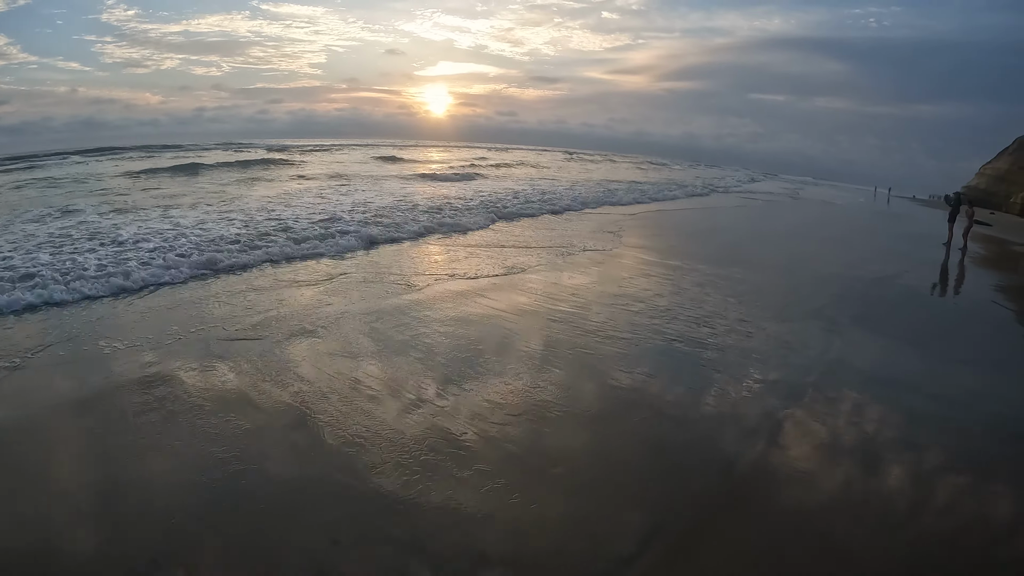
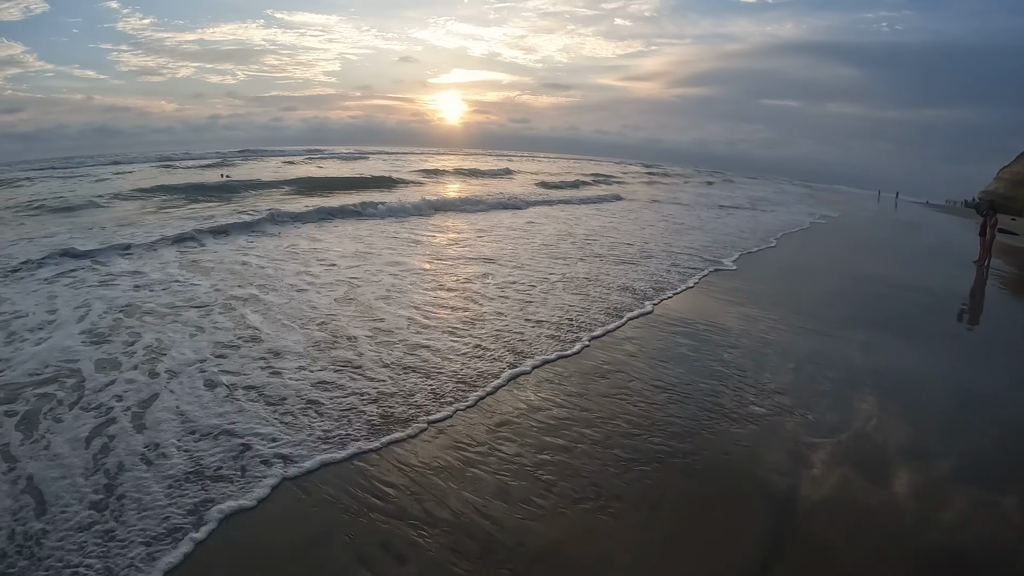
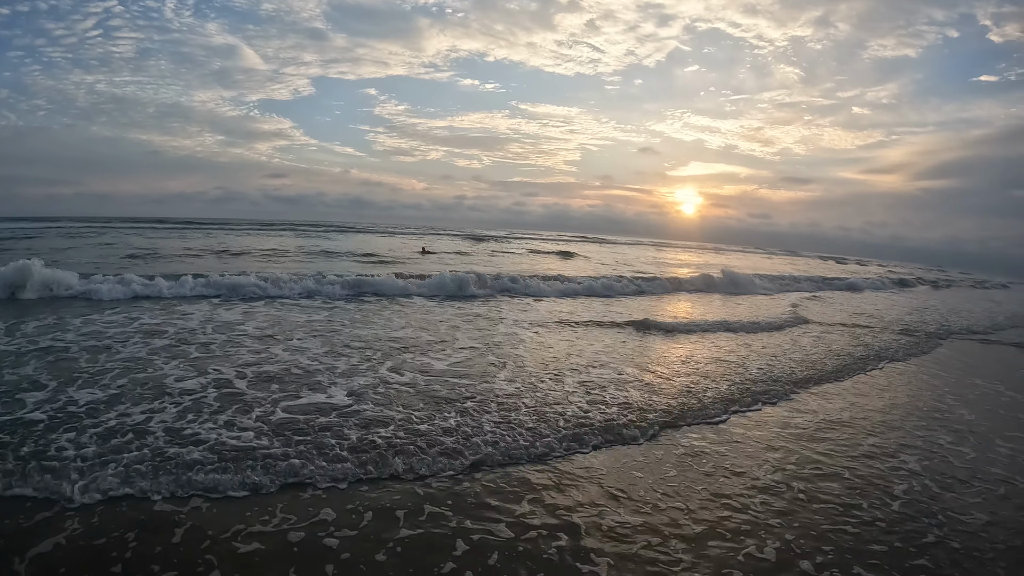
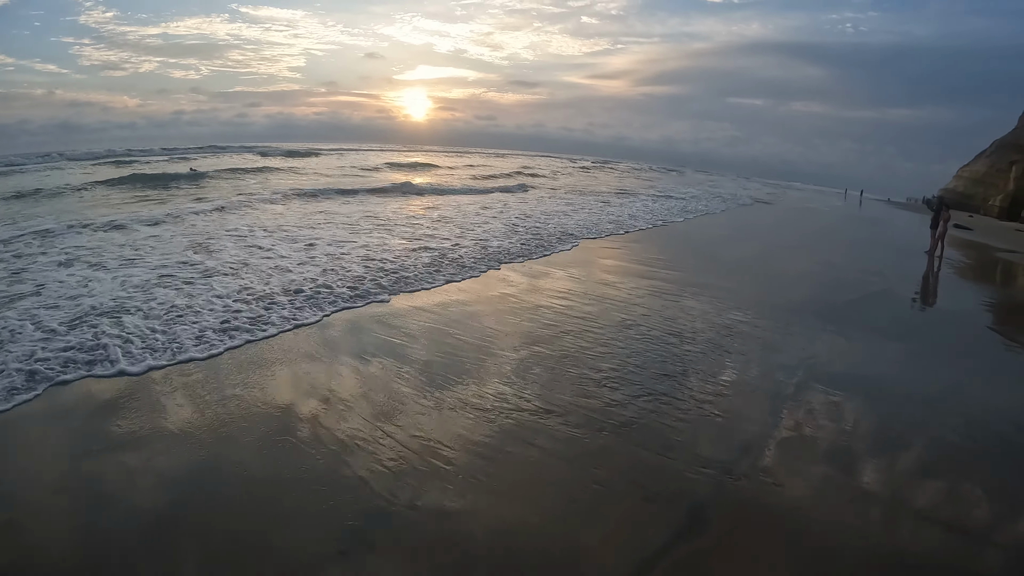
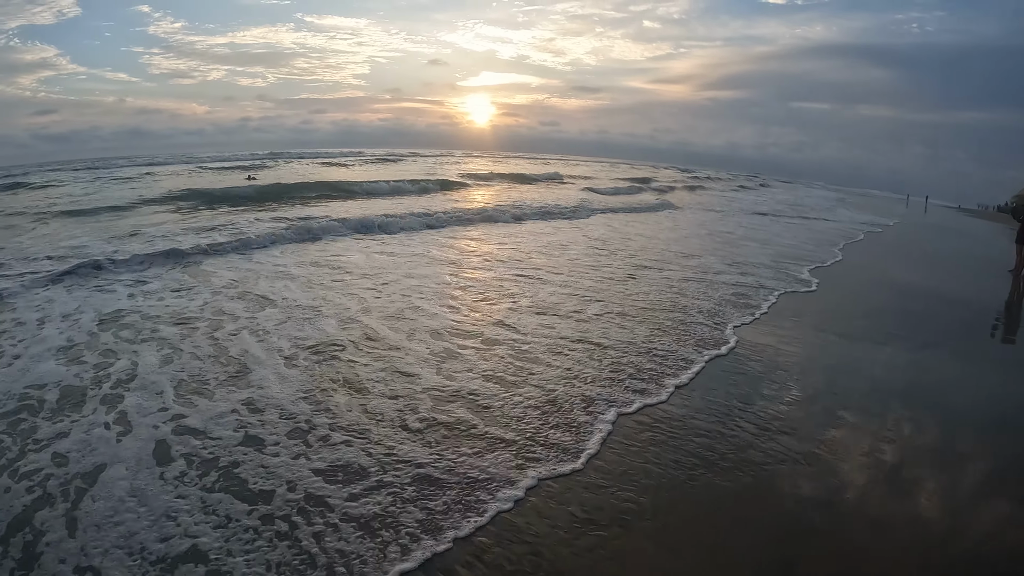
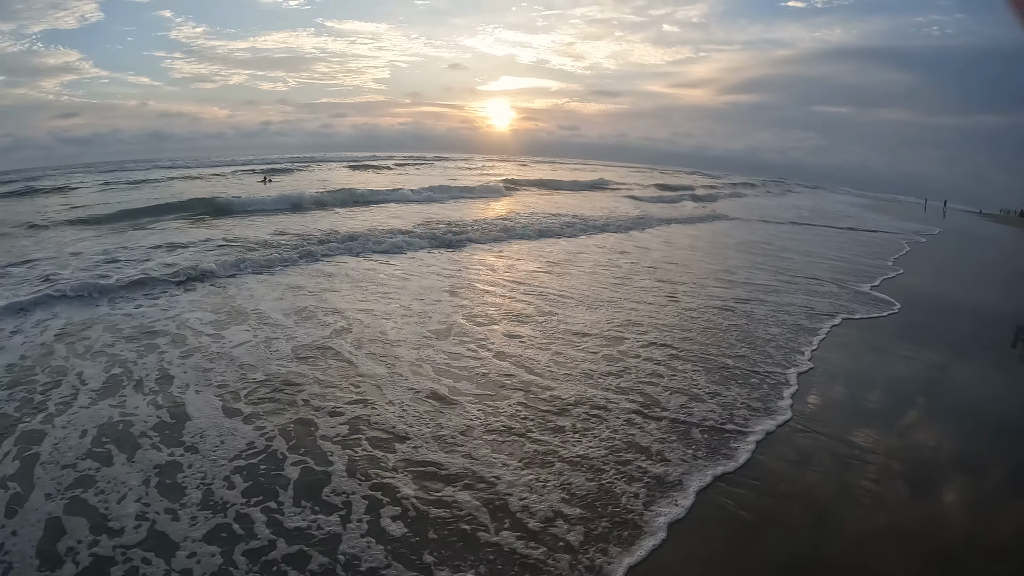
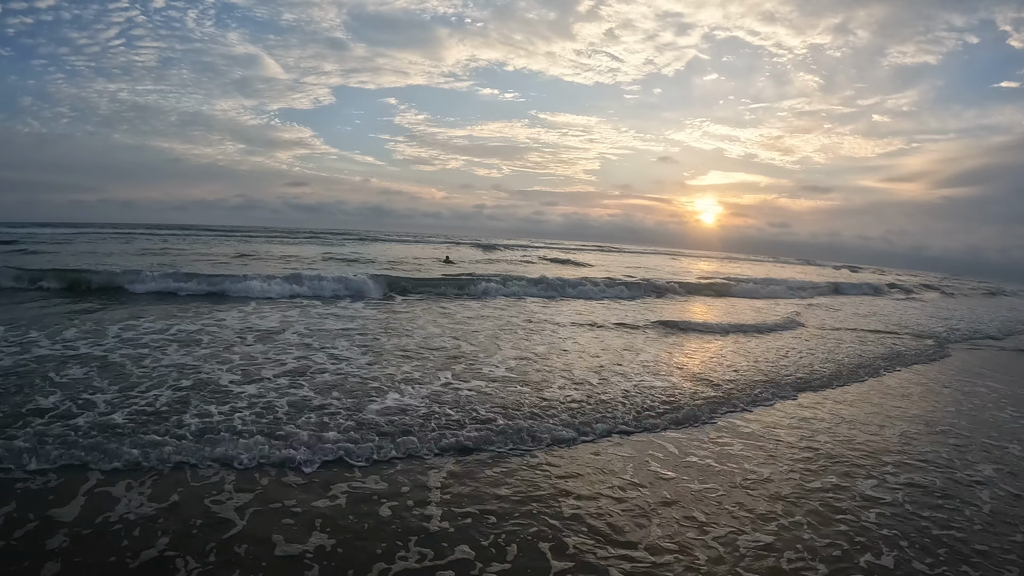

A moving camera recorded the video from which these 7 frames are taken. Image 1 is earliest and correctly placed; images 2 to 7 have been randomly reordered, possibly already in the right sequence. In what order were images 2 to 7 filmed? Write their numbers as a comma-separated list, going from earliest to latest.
4, 2, 5, 6, 7, 3
